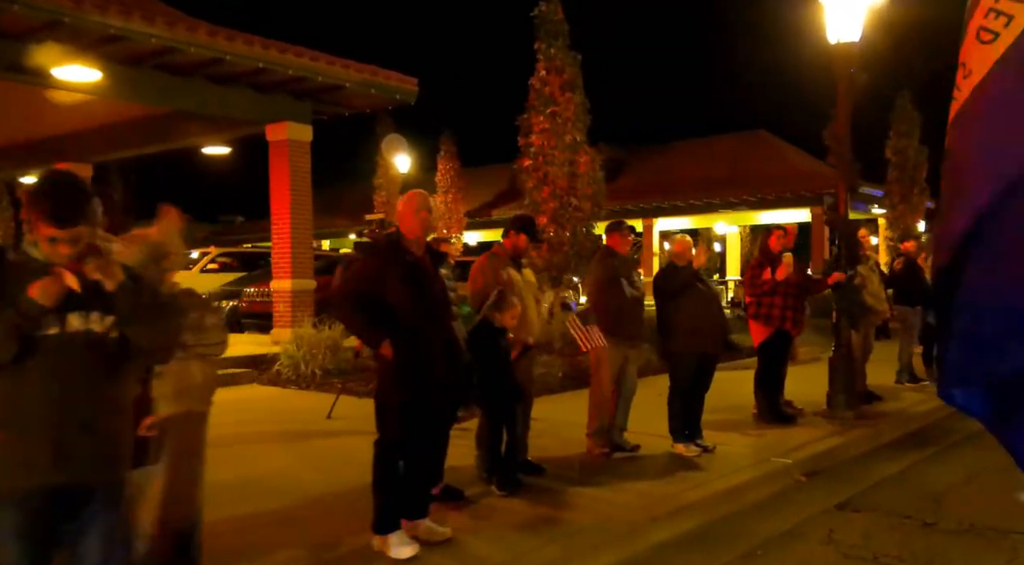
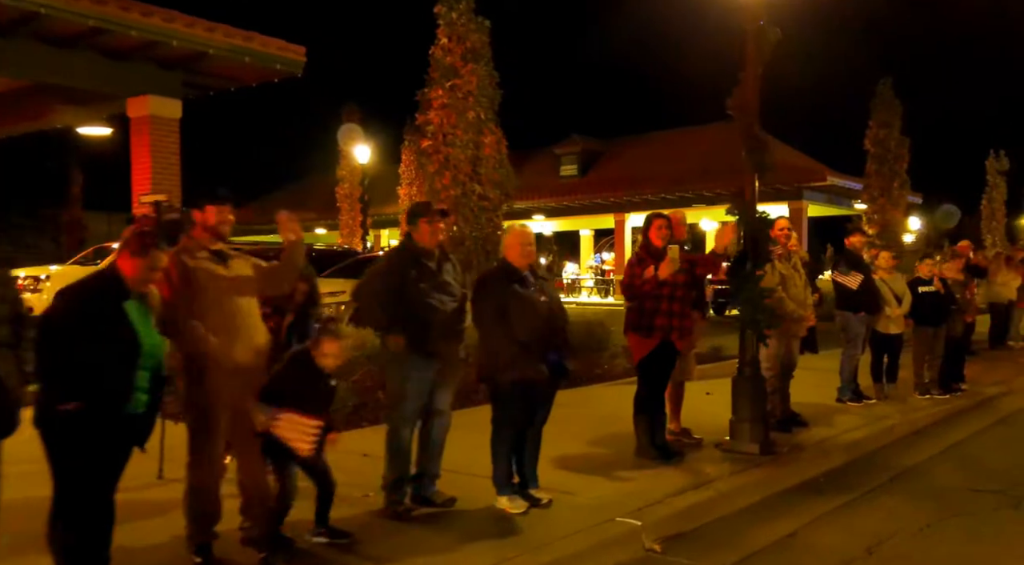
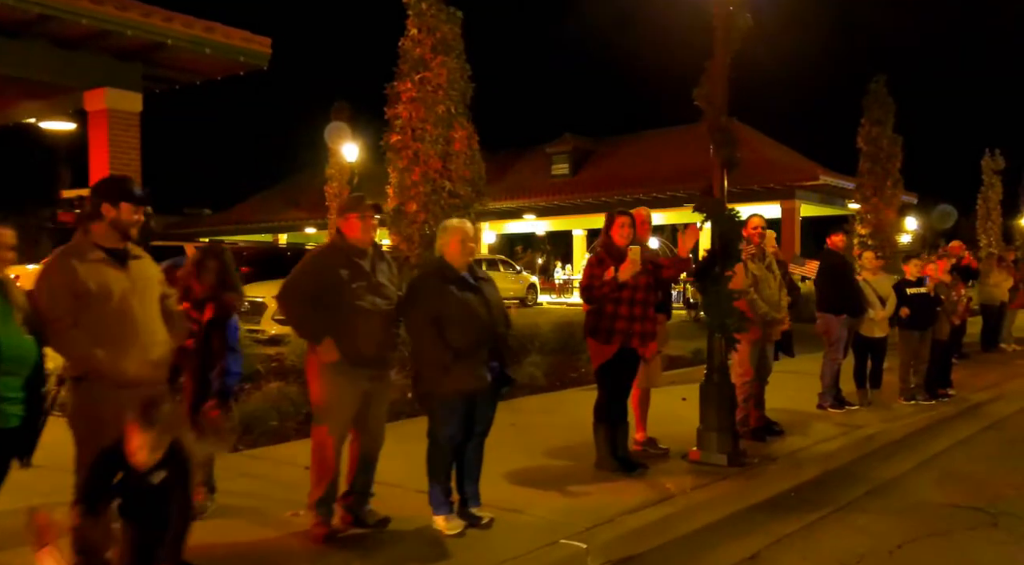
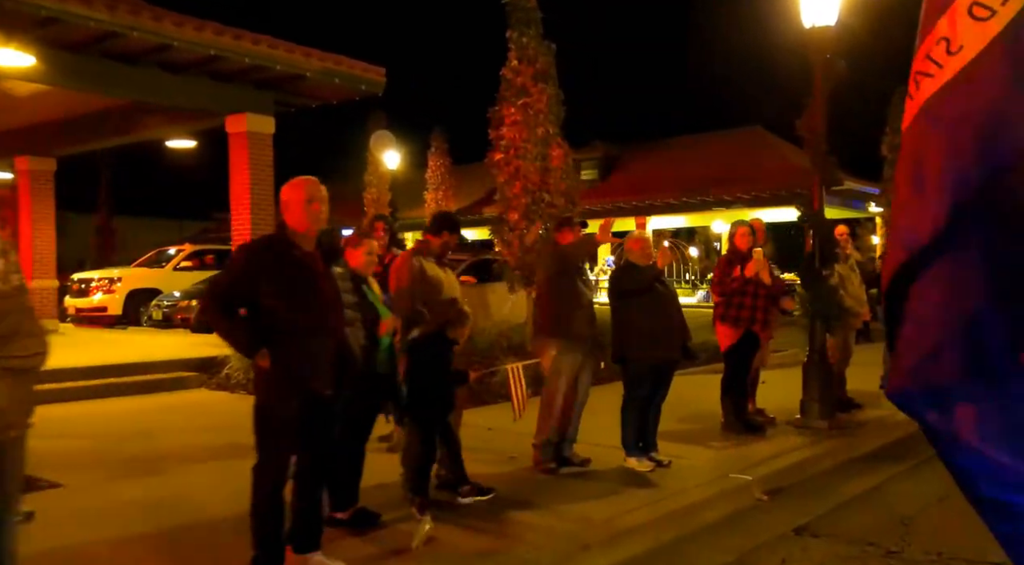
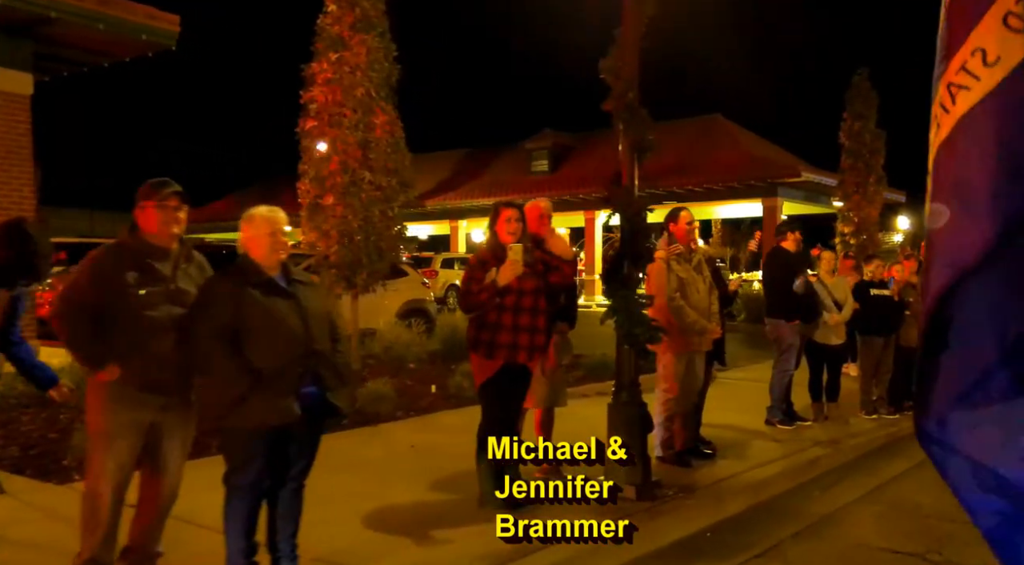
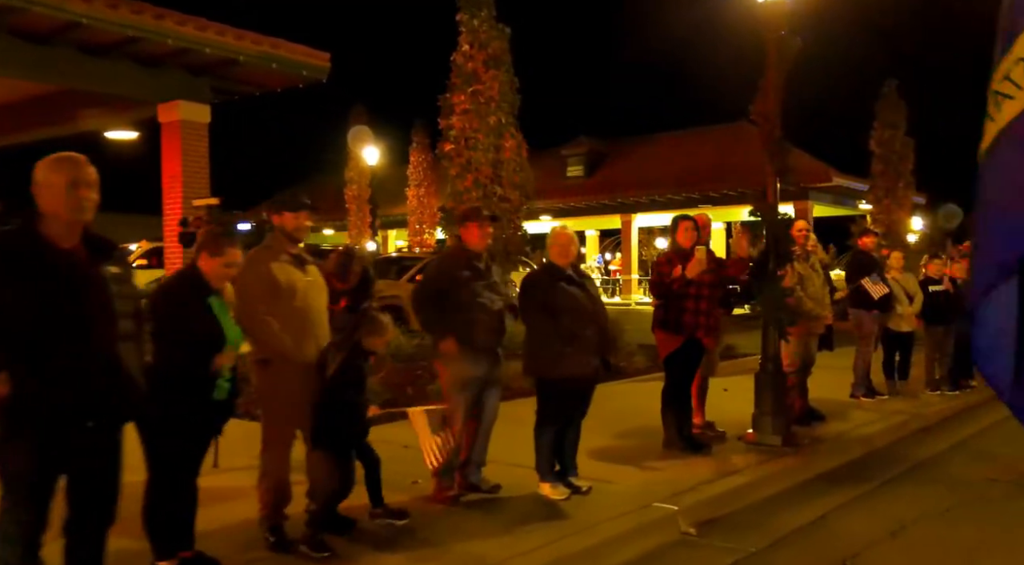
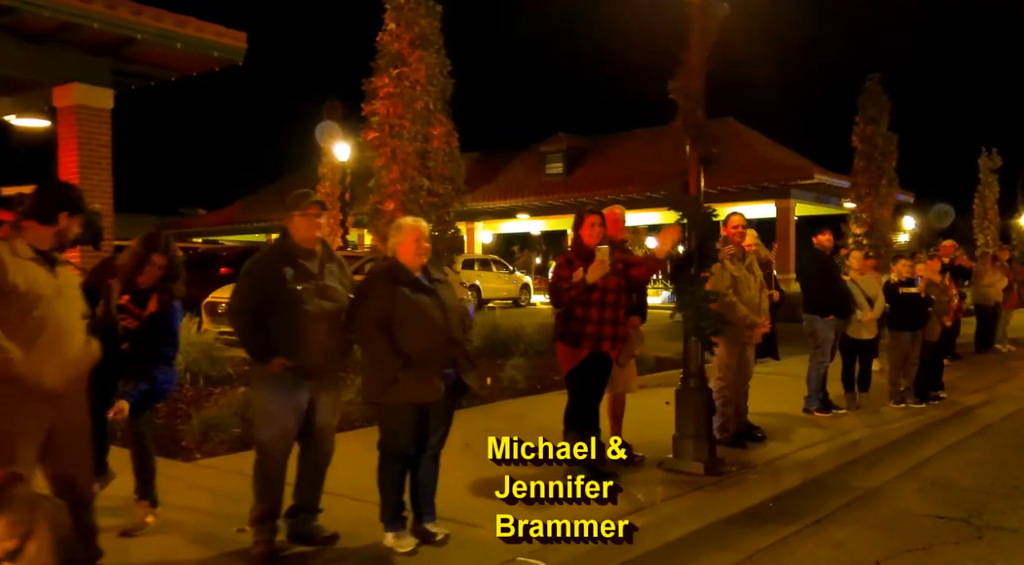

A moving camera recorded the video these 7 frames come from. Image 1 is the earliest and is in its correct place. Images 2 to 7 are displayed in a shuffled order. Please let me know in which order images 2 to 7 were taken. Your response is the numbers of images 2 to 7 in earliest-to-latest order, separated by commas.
4, 6, 2, 3, 7, 5
